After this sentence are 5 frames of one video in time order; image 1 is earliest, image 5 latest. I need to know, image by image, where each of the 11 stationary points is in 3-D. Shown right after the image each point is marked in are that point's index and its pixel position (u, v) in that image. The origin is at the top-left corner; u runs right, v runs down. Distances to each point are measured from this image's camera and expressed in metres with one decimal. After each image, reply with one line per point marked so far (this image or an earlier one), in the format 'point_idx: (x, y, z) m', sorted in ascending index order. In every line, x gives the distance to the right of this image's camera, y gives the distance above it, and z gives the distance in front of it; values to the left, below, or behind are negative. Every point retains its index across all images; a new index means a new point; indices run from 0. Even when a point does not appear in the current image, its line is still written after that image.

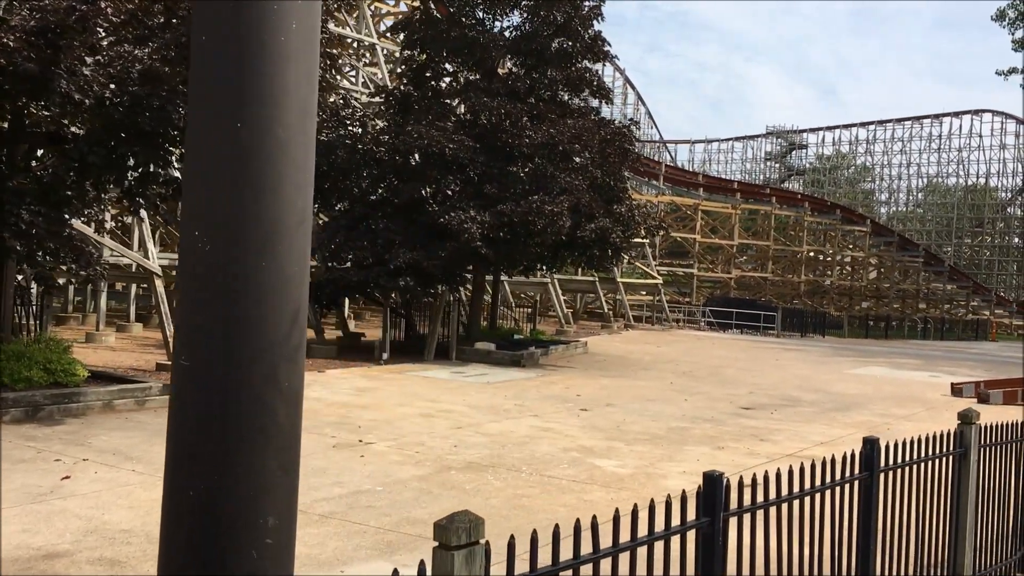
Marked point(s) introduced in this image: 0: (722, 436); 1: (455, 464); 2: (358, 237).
0: (+2.2, -1.6, +9.7) m
1: (-0.5, -1.4, +7.5) m
2: (-2.7, +0.9, +16.3) m
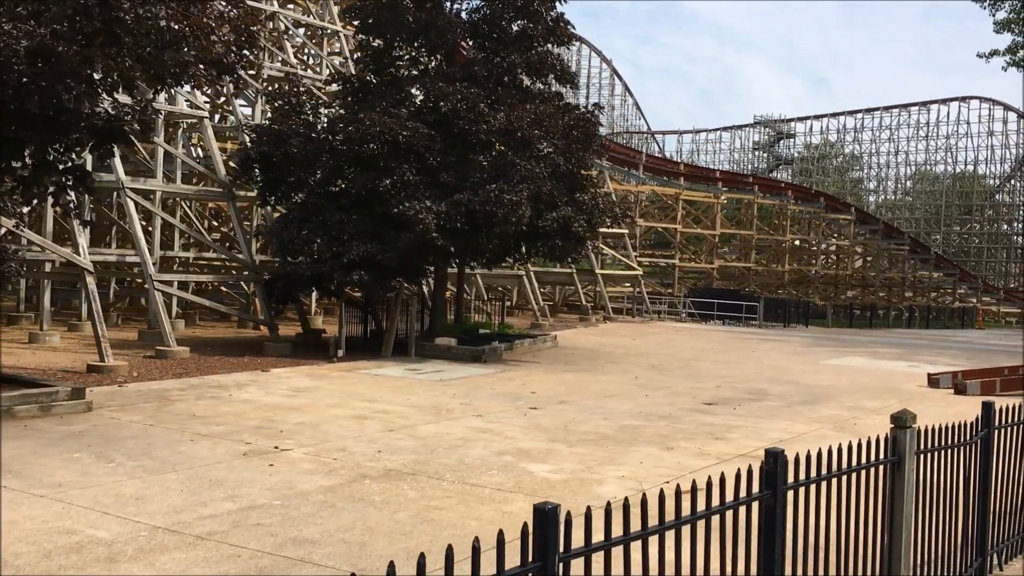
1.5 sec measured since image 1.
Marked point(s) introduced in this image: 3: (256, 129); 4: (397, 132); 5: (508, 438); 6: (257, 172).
0: (+1.6, -1.5, +9.1) m
1: (-1.1, -1.4, +6.9) m
2: (-3.4, +1.0, +15.6) m
3: (-4.6, +2.9, +16.4) m
4: (-1.9, +2.5, +15.0) m
5: (0.0, -1.4, +8.5) m
6: (-4.7, +2.1, +16.8) m
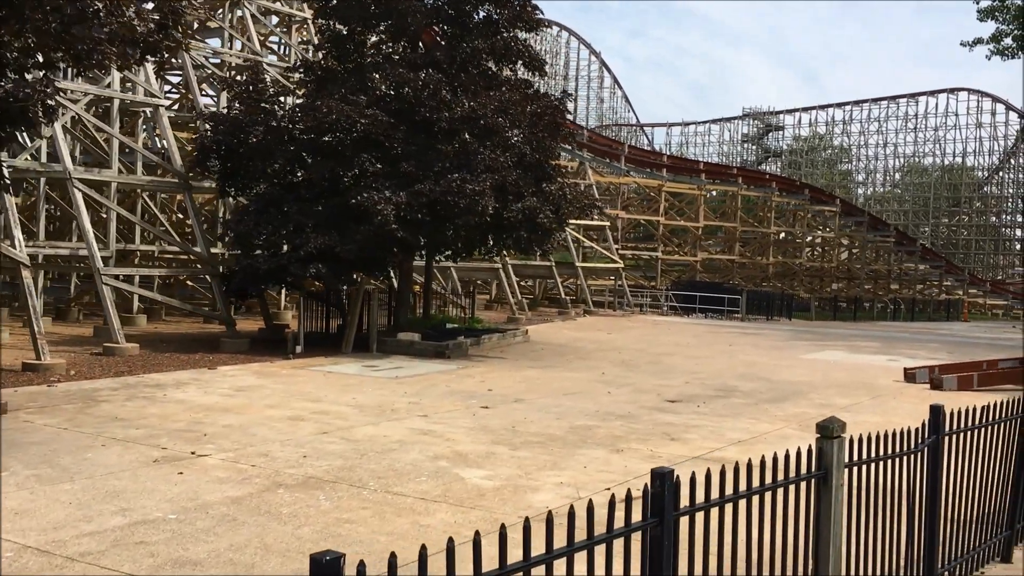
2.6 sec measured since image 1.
0: (+1.1, -1.4, +8.7) m
1: (-1.6, -1.3, +6.4) m
2: (-4.0, +1.1, +15.1) m
3: (-5.2, +3.0, +15.8) m
4: (-2.5, +2.6, +14.4) m
5: (-0.5, -1.3, +8.0) m
6: (-5.3, +2.2, +16.2) m
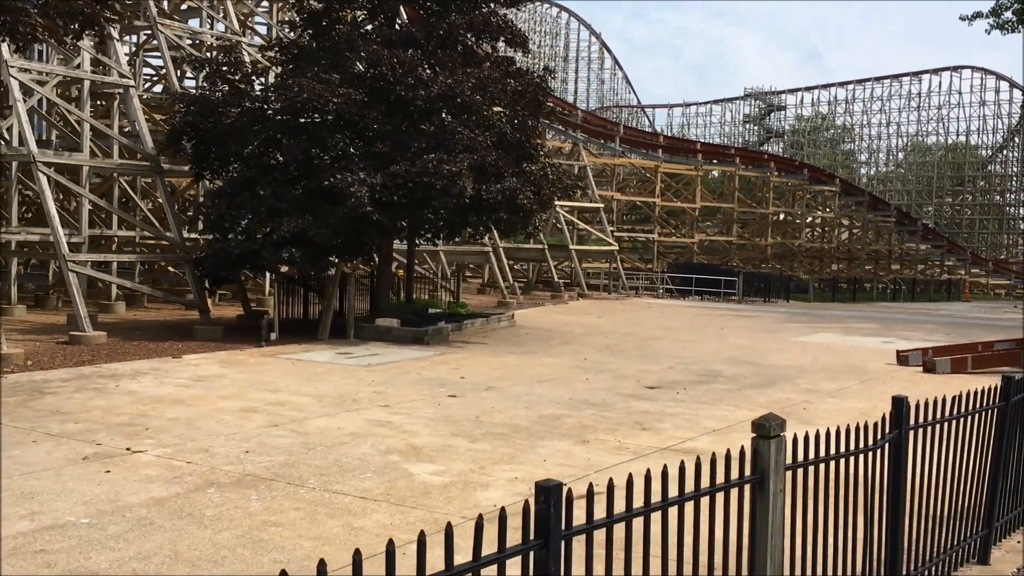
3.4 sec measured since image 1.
0: (+0.8, -1.2, +8.3) m
1: (-1.9, -1.3, +6.0) m
2: (-4.3, +1.3, +14.7) m
3: (-5.5, +3.2, +15.4) m
4: (-2.8, +2.9, +14.0) m
5: (-0.9, -1.2, +7.6) m
6: (-5.6, +2.5, +15.8) m
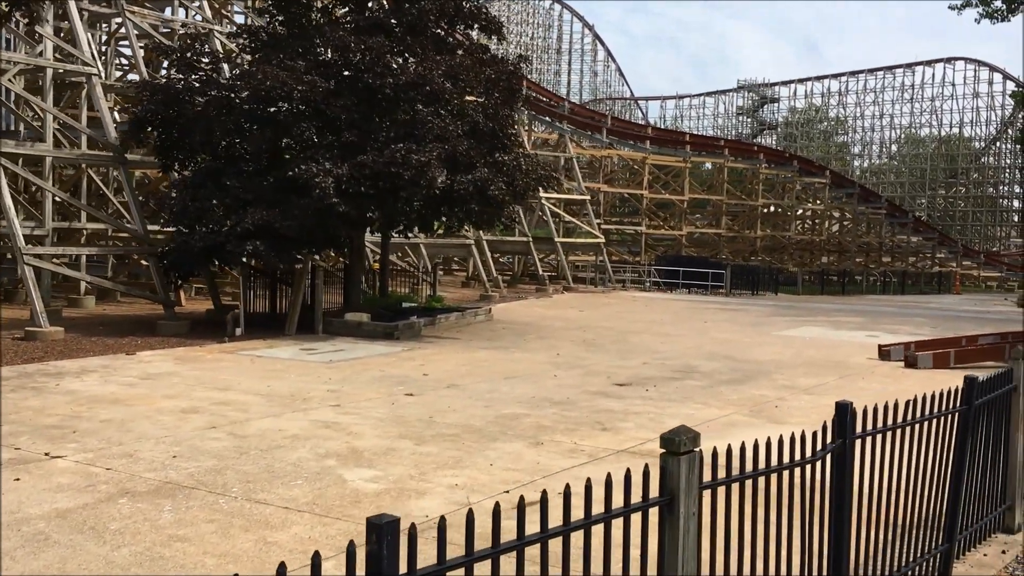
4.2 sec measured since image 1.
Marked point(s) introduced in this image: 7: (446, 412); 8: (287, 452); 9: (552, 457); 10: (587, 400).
0: (+0.4, -1.2, +7.9) m
1: (-2.3, -1.2, +5.7) m
2: (-4.7, +1.4, +14.2) m
3: (-5.9, +3.3, +14.9) m
4: (-3.2, +3.0, +13.6) m
5: (-1.3, -1.1, +7.2) m
6: (-6.0, +2.6, +15.3) m
7: (-0.6, -1.1, +8.3) m
8: (-1.6, -1.2, +6.6) m
9: (+0.3, -1.3, +6.8) m
10: (+0.8, -1.1, +9.3) m
